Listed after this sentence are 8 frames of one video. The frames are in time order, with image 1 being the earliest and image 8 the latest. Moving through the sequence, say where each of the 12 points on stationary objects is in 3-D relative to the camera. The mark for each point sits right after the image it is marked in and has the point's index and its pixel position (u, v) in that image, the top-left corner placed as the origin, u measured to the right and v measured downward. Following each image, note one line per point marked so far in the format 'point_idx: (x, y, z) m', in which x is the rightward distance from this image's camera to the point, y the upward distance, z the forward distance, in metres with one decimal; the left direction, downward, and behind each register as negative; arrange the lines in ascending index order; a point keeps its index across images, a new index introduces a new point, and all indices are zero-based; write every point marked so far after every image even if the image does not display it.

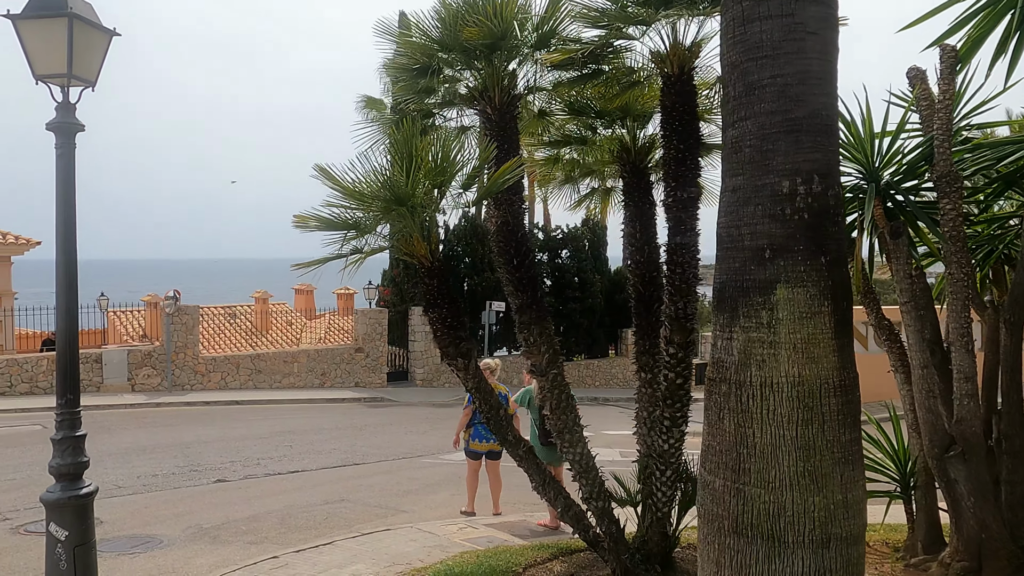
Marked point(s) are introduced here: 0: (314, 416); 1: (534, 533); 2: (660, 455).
0: (-4.1, -2.7, +16.0) m
1: (+0.2, -2.3, +7.3) m
2: (+1.0, -1.1, +5.1) m
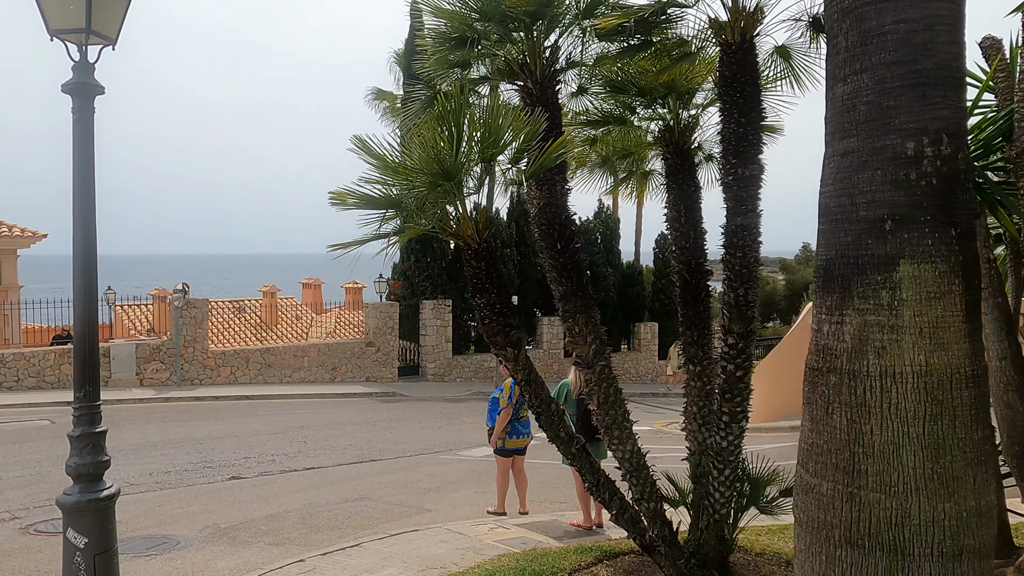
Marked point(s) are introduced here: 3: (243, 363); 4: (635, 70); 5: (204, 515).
0: (-3.8, -2.5, +15.7) m
1: (+0.5, -2.2, +6.9) m
2: (+1.3, -1.0, +4.8) m
3: (-6.8, -1.9, +19.4) m
4: (+1.0, +1.7, +6.0) m
5: (-3.0, -2.3, +7.6) m
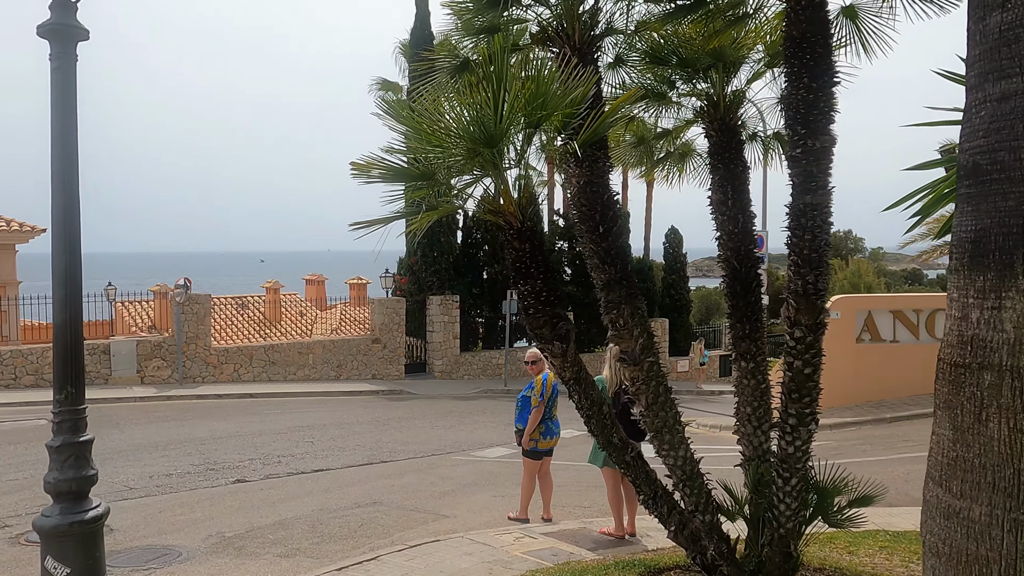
0: (-3.5, -2.4, +15.2) m
1: (+0.7, -2.1, +6.4) m
2: (+1.5, -0.9, +4.2) m
3: (-6.5, -1.8, +19.0) m
4: (+1.2, +1.8, +5.5) m
5: (-2.8, -2.2, +7.2) m
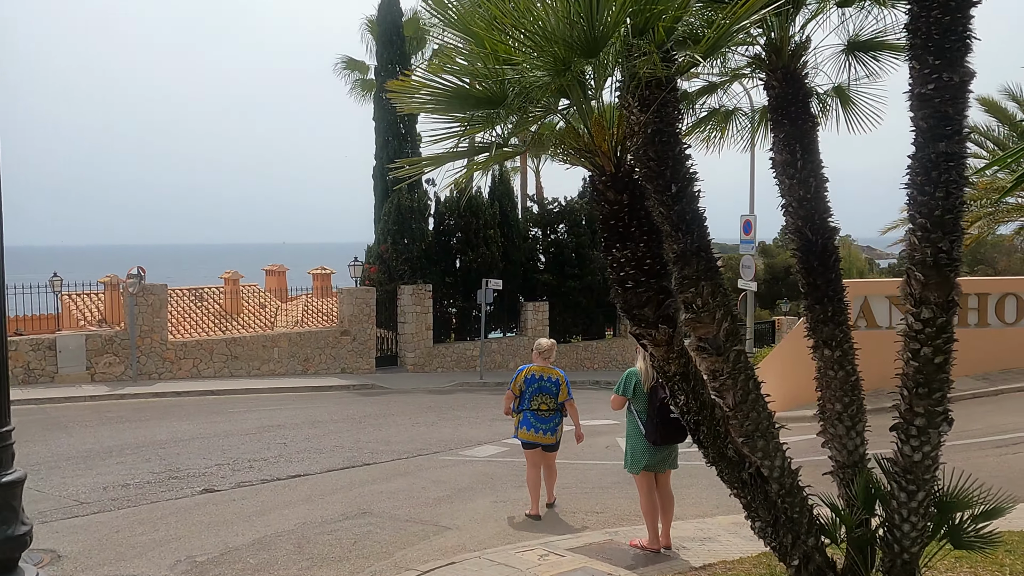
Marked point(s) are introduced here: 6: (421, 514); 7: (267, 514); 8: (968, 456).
0: (-3.8, -2.2, +14.2) m
1: (+0.9, -2.0, +5.6) m
2: (+1.8, -0.8, +3.5) m
3: (-7.0, -1.5, +17.7) m
4: (+1.4, +1.9, +4.7) m
5: (-2.7, -2.1, +6.1) m
6: (-0.9, -2.2, +7.5) m
7: (-2.3, -2.1, +7.2) m
8: (+6.1, -2.2, +10.2) m
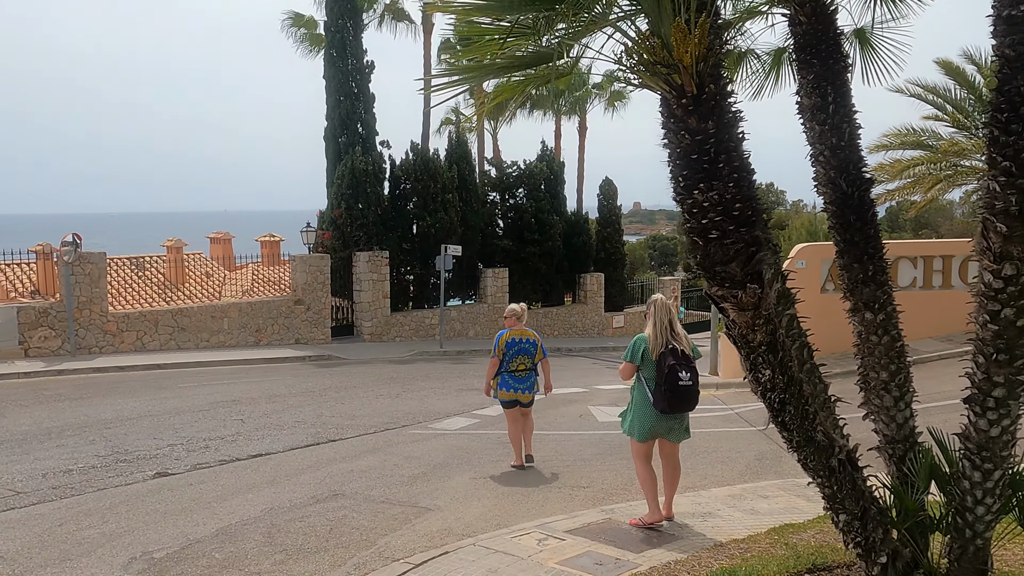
0: (-4.4, -1.6, +13.4) m
1: (+0.9, -1.7, +5.2) m
2: (+1.9, -0.6, +3.1) m
3: (-7.9, -0.8, +16.7) m
4: (+1.4, +2.2, +4.1) m
5: (-2.7, -1.8, +5.5) m
6: (-1.0, -1.9, +6.9) m
7: (-2.4, -1.8, +6.6) m
8: (+5.7, -1.7, +10.2) m
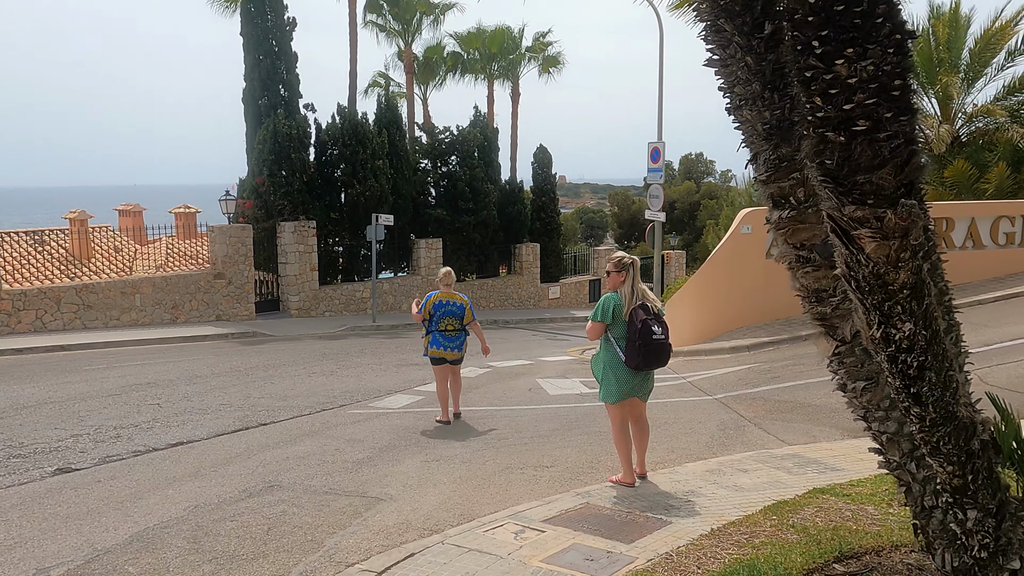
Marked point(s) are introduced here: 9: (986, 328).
0: (-5.4, -1.2, +12.3) m
1: (+0.7, -1.5, +4.6) m
2: (+1.9, -0.4, +2.6) m
3: (-9.1, -0.3, +15.2) m
4: (+1.3, +2.4, +3.5) m
5: (-2.9, -1.6, +4.6) m
6: (-1.4, -1.6, +6.2) m
7: (-2.7, -1.6, +5.7) m
8: (+5.1, -1.2, +10.0) m
9: (+7.8, -0.7, +12.6) m
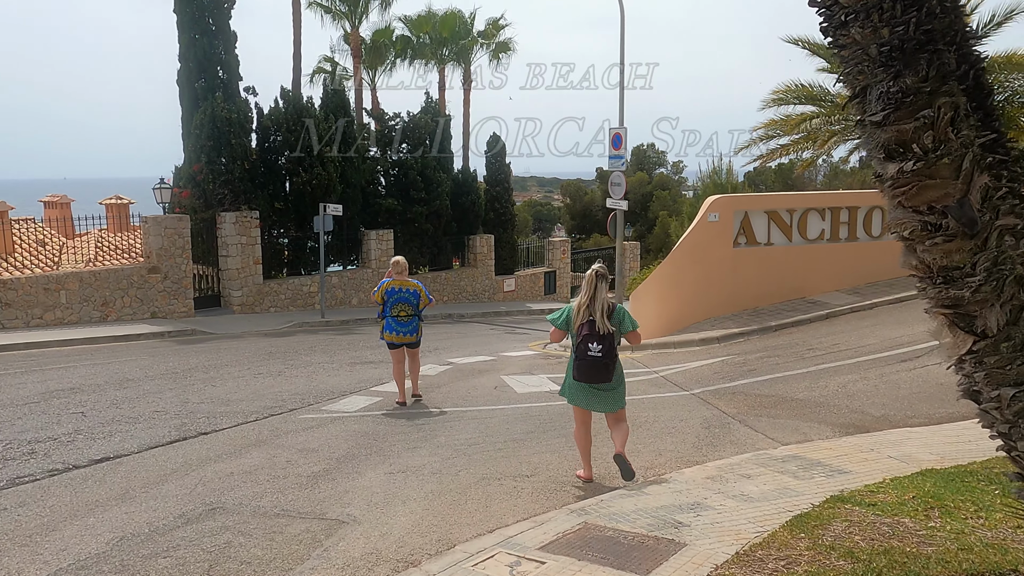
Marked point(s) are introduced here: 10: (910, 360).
0: (-5.9, -1.1, +11.2) m
1: (+0.7, -1.4, +4.0) m
2: (+2.0, -0.4, +2.0) m
3: (-9.9, -0.3, +13.9) m
4: (+1.3, +2.5, +2.8) m
5: (-3.0, -1.5, +3.7) m
6: (-1.5, -1.5, +5.4) m
7: (-2.8, -1.5, +4.8) m
8: (+4.6, -1.1, +9.6) m
9: (+7.2, -0.5, +12.4) m
10: (+5.3, -0.9, +10.2) m
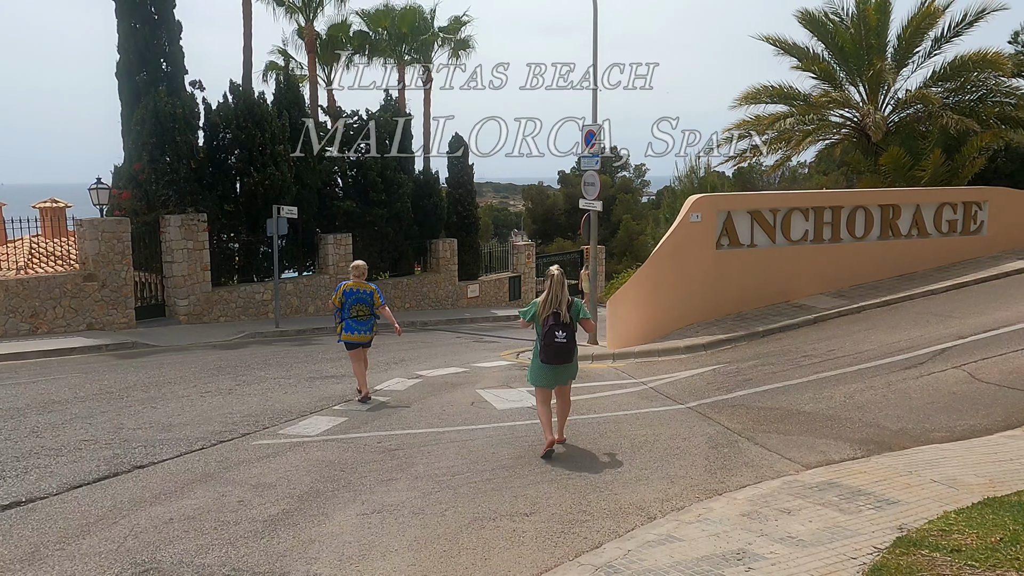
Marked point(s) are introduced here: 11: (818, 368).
0: (-6.2, -1.2, +10.0) m
1: (+0.8, -1.4, +3.1) m
2: (+2.2, -0.3, +1.2) m
3: (-10.3, -0.4, +12.4) m
4: (+1.4, +2.5, +2.0) m
5: (-2.8, -1.6, +2.6) m
6: (-1.5, -1.5, +4.4) m
7: (-2.8, -1.6, +3.7) m
8: (+4.4, -1.1, +9.0) m
9: (+6.8, -0.5, +11.8) m
10: (+5.0, -1.0, +9.6) m
11: (+4.0, -1.0, +9.9) m
